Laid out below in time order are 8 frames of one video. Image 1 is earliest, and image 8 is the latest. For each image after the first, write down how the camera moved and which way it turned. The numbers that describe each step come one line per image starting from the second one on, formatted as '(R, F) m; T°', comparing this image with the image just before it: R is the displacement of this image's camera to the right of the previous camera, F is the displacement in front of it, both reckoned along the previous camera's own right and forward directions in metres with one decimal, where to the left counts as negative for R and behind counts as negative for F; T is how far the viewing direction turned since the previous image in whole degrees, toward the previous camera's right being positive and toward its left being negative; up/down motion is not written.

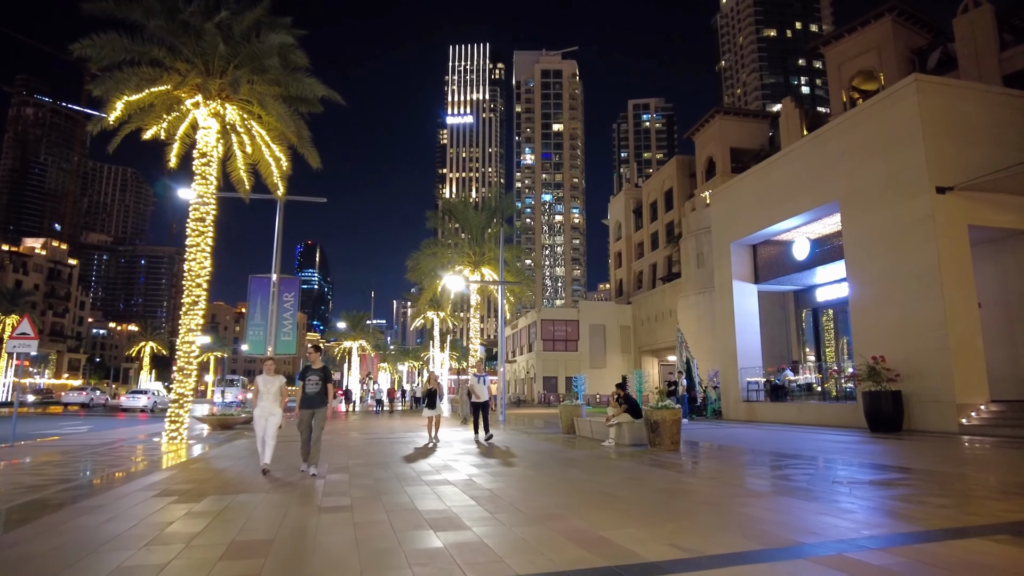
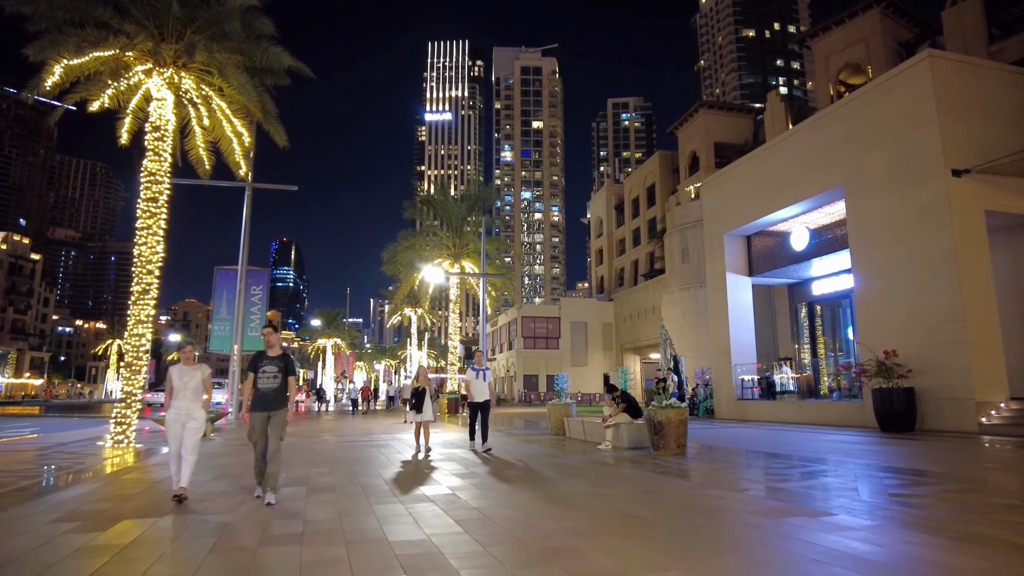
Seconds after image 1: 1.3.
(-0.2, +1.4) m; +2°
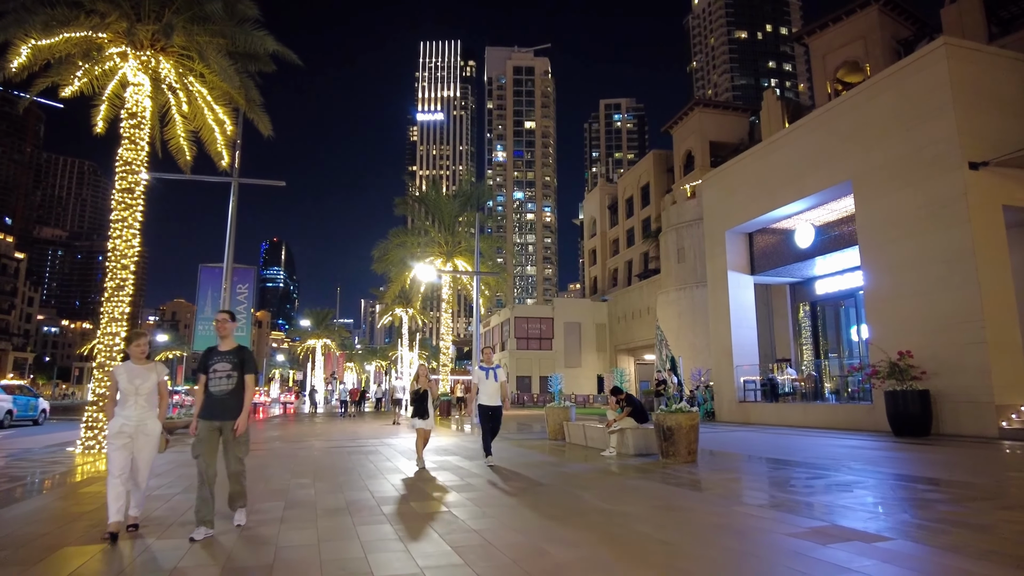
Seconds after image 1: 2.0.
(-0.1, +0.8) m; +1°
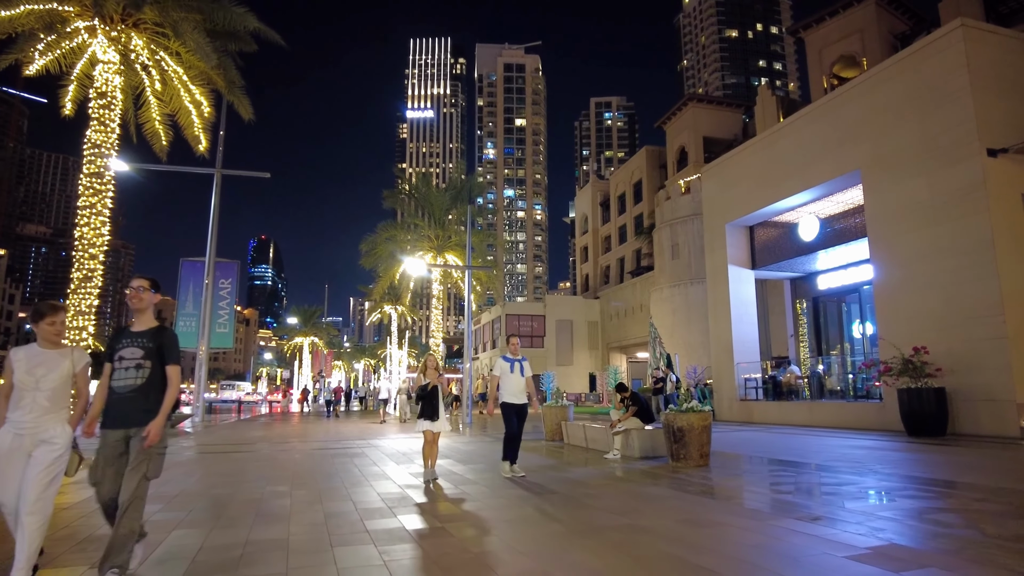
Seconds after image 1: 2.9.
(-0.1, +0.8) m; +1°
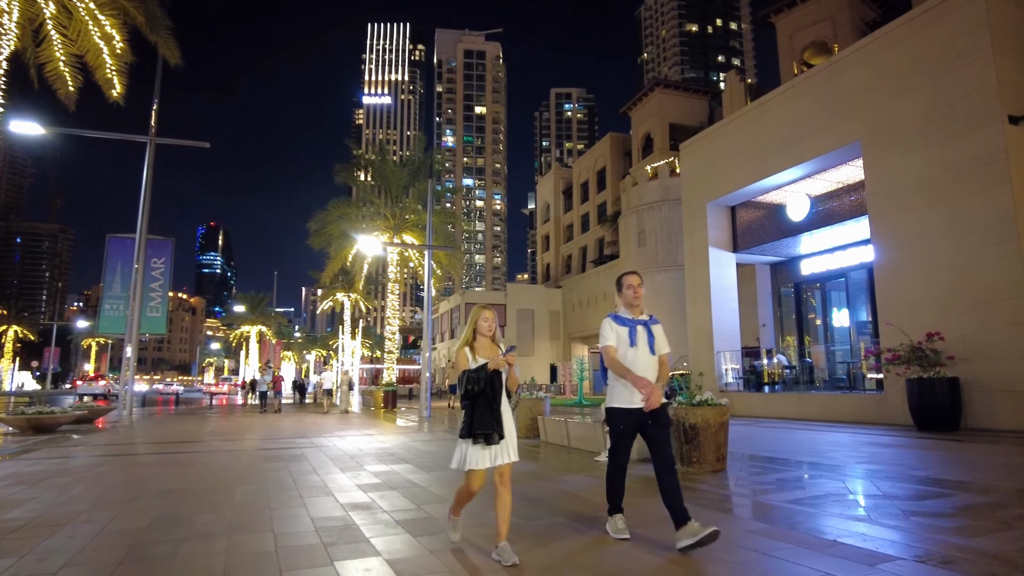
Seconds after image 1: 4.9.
(-0.3, +1.9) m; +4°
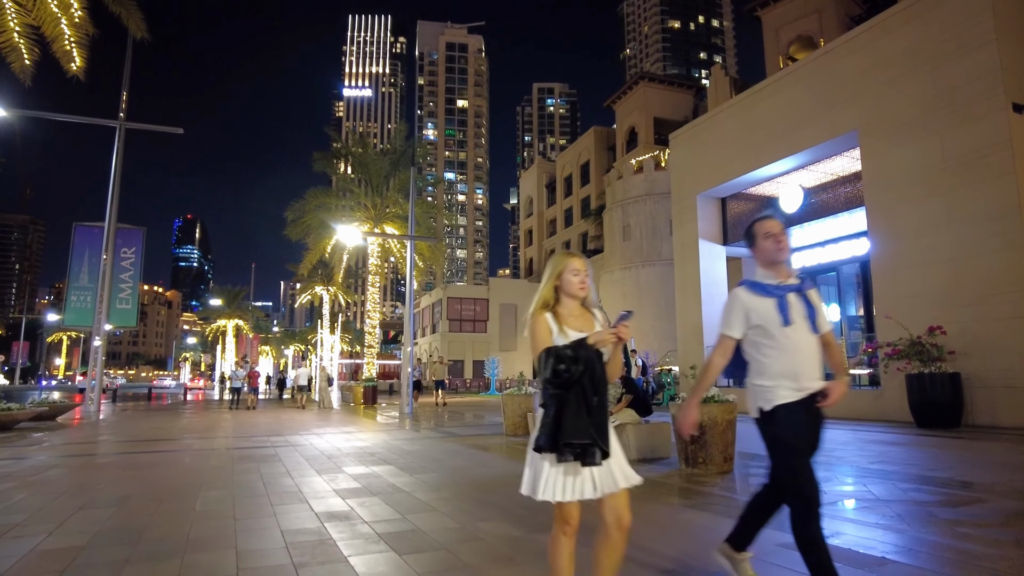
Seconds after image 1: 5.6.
(-0.1, +0.6) m; +2°
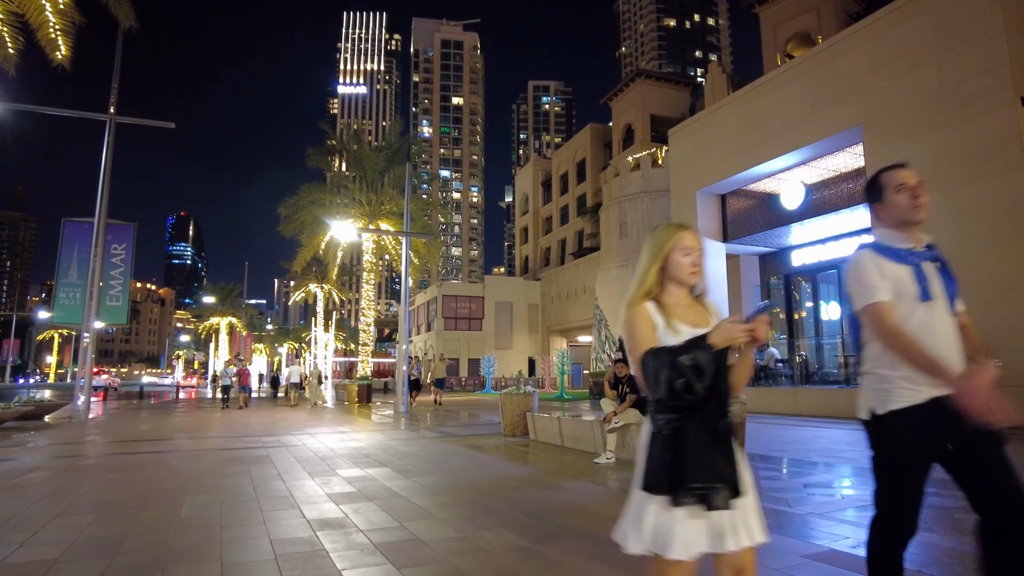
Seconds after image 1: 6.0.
(-0.1, +0.3) m; +1°
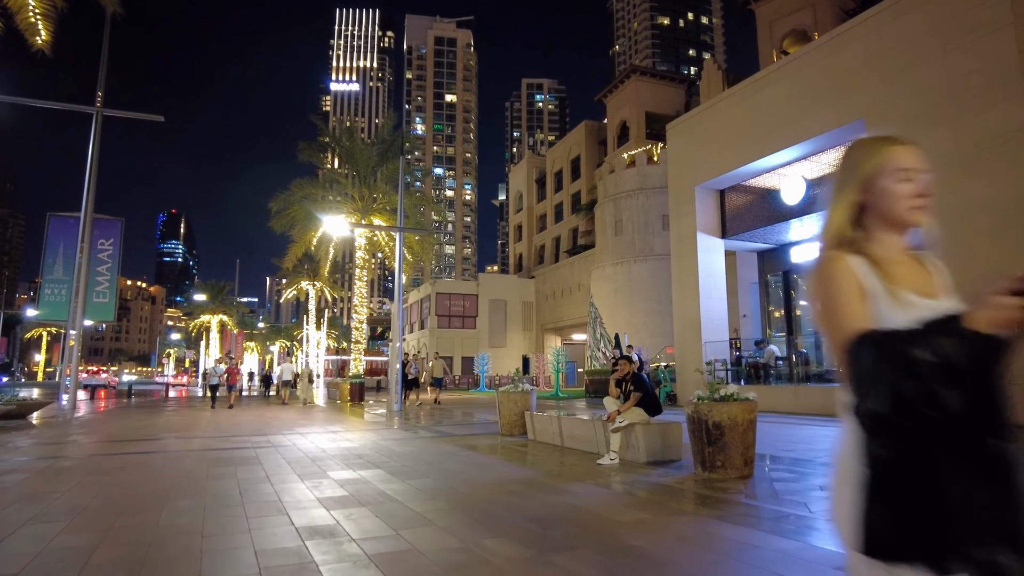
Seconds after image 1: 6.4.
(-0.1, +0.3) m; +1°
